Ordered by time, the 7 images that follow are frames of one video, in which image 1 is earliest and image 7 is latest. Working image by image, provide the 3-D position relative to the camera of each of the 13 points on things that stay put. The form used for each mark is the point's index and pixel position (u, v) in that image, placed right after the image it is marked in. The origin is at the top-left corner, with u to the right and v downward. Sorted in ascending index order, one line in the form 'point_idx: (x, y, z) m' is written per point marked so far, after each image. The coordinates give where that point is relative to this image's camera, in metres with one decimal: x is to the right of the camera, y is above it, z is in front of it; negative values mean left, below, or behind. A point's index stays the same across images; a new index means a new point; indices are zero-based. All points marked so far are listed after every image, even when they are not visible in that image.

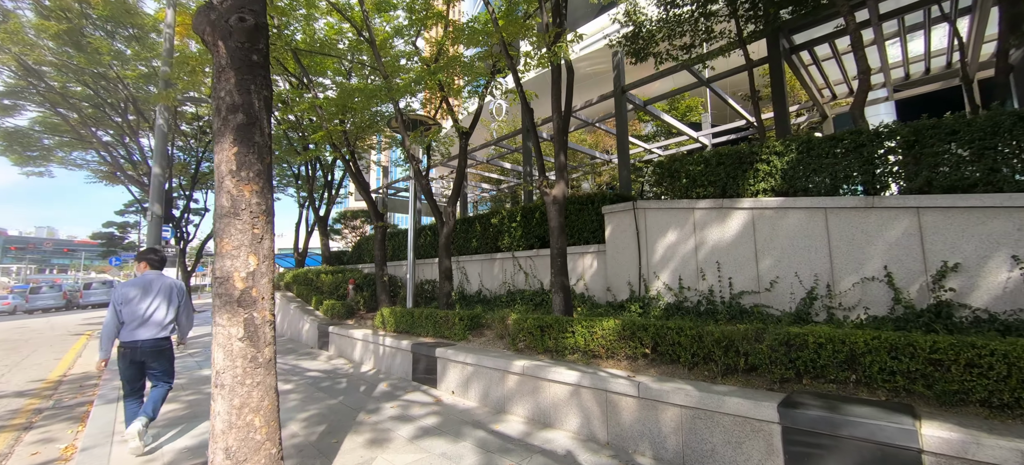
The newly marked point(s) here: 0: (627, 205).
0: (+2.0, +0.5, +6.5) m
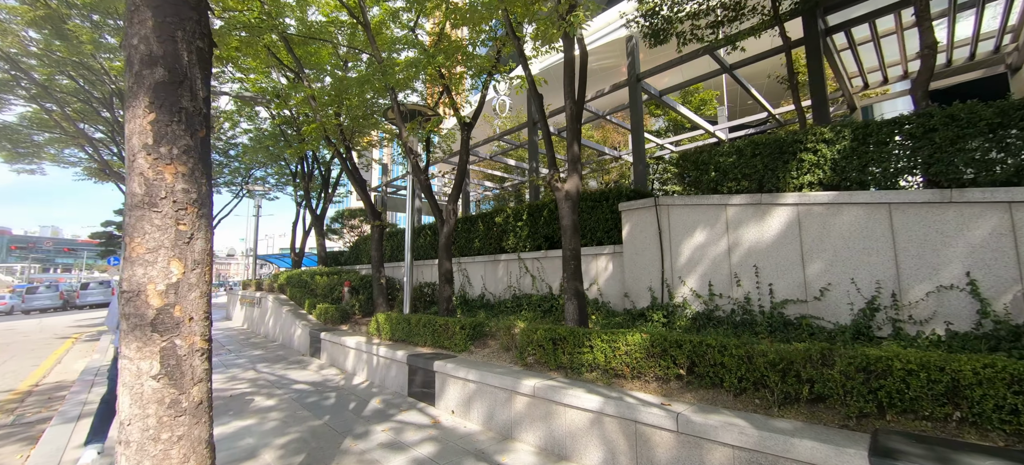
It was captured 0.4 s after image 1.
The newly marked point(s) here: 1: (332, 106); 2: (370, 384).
0: (+2.1, +0.5, +5.8) m
1: (-4.6, +3.2, +9.6) m
2: (-2.5, -2.6, +6.5) m
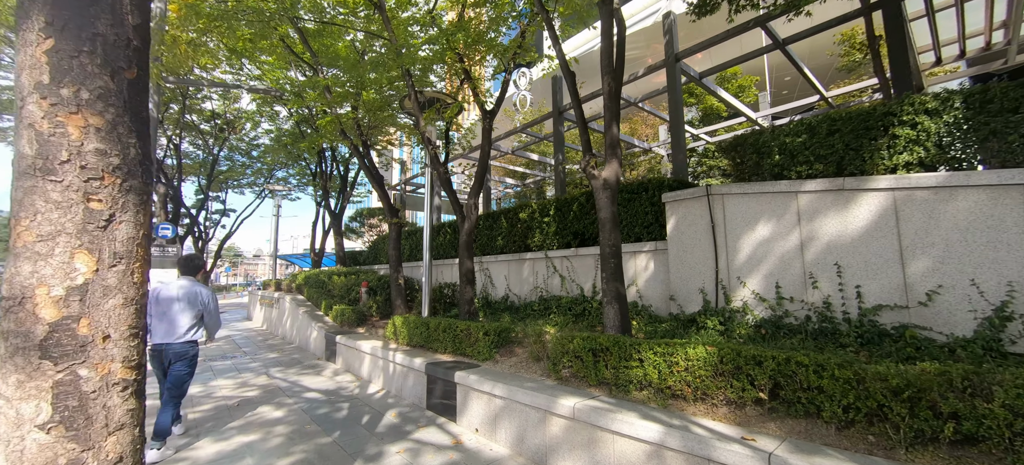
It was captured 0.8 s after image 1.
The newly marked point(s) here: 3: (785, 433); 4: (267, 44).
0: (+2.5, +0.6, +5.0) m
1: (-4.0, +3.3, +9.1) m
2: (-2.0, -2.5, +5.9) m
3: (+2.0, -1.5, +2.8) m
4: (-5.8, +4.5, +8.8) m
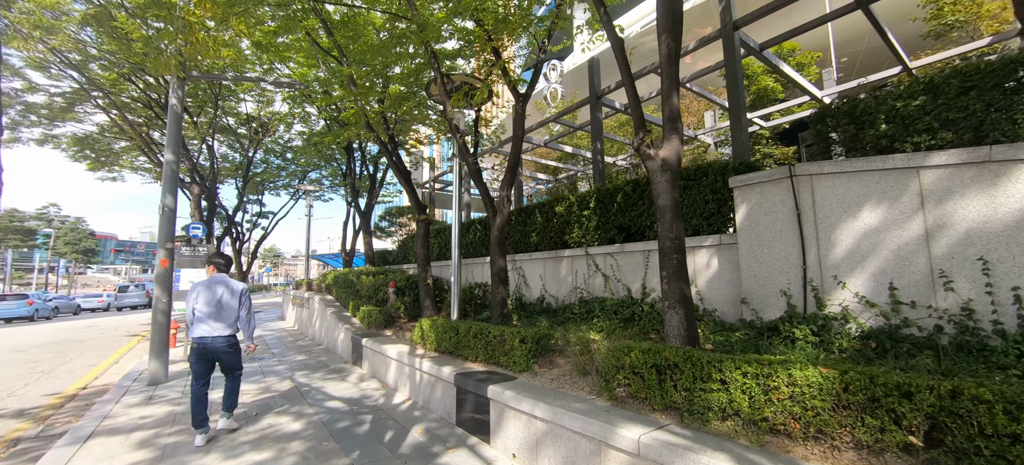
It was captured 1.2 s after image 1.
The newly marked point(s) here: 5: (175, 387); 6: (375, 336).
0: (+3.0, +0.7, +4.1) m
1: (-3.3, +3.3, +8.8) m
2: (-1.4, -2.5, +5.4) m
3: (+2.3, -1.4, +1.9) m
4: (-5.1, +4.5, +8.6) m
5: (-5.2, -2.4, +5.7) m
6: (-2.7, -2.0, +7.3) m
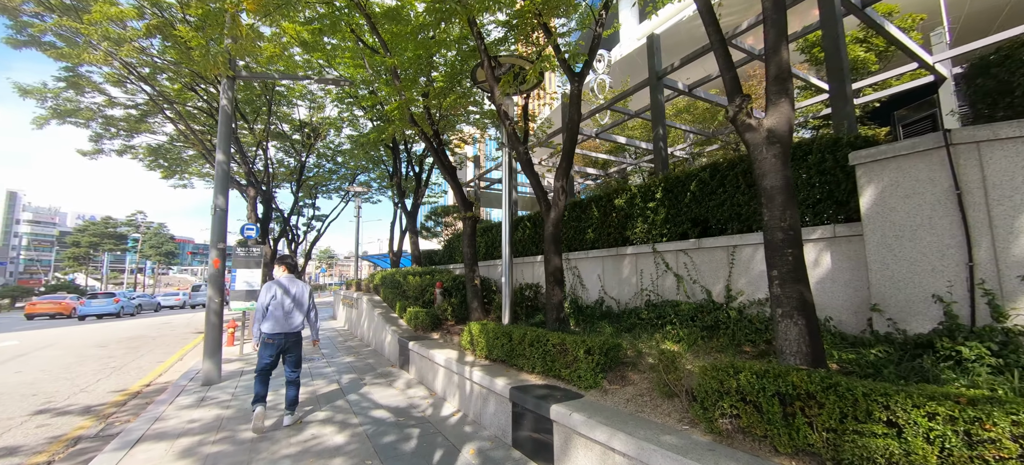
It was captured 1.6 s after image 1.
0: (+3.5, +0.8, +3.2) m
1: (-2.2, +3.4, +8.5) m
2: (-0.7, -2.4, +4.9) m
3: (+2.7, -1.3, +1.1) m
4: (-4.0, +4.5, +8.5) m
5: (-4.3, -2.4, +5.6) m
6: (-1.7, -2.0, +6.9) m
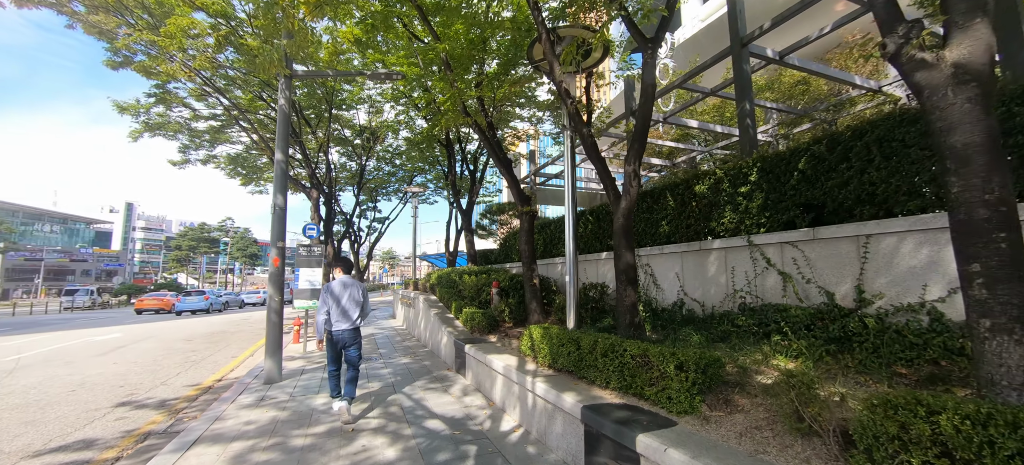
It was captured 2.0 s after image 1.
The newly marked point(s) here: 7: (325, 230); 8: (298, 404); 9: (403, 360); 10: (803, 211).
0: (+4.0, +1.0, +2.0) m
1: (-0.9, +3.4, +8.1) m
2: (+0.1, -2.3, +4.3) m
3: (+2.9, -1.1, 0.0) m
4: (-2.8, +4.5, +8.4) m
5: (-3.4, -2.3, +5.6) m
6: (-0.6, -1.9, +6.5) m
7: (-6.6, +0.1, +13.1) m
8: (-2.9, -2.3, +5.0) m
9: (-2.3, -2.7, +7.9) m
10: (+3.4, +0.3, +4.4) m
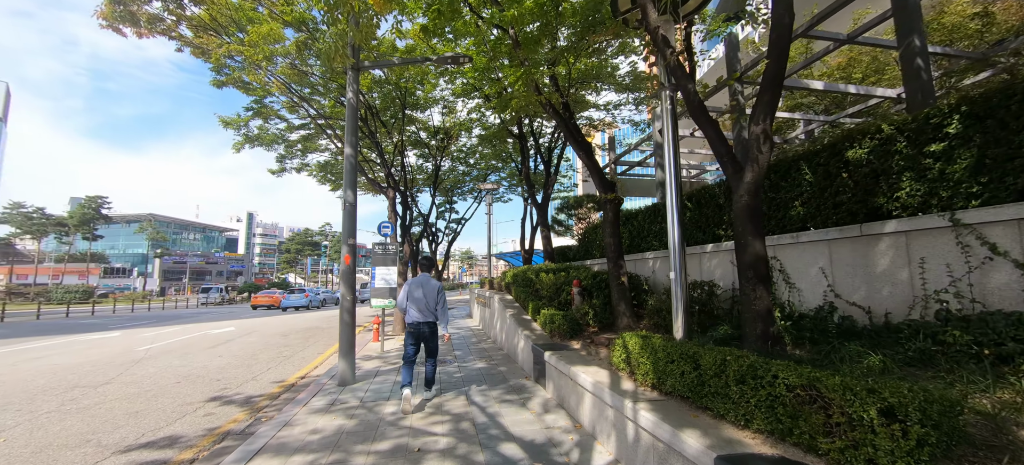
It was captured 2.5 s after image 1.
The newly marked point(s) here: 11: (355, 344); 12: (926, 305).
0: (+4.3, +1.2, +0.4) m
1: (+0.5, +3.6, +7.3) m
2: (+1.0, -2.2, +3.4) m
3: (+2.8, -0.9, -1.3) m
4: (-1.2, +4.6, +8.0) m
5: (-2.2, -2.3, +5.3) m
6: (+0.7, -1.8, +5.7) m
7: (-3.9, +0.1, +13.3) m
8: (-1.8, -2.2, +4.6) m
9: (-0.7, -2.6, +7.3) m
10: (+4.2, +0.5, +2.8) m
11: (-2.4, -1.7, +5.7) m
12: (+3.8, -0.7, +3.4) m
